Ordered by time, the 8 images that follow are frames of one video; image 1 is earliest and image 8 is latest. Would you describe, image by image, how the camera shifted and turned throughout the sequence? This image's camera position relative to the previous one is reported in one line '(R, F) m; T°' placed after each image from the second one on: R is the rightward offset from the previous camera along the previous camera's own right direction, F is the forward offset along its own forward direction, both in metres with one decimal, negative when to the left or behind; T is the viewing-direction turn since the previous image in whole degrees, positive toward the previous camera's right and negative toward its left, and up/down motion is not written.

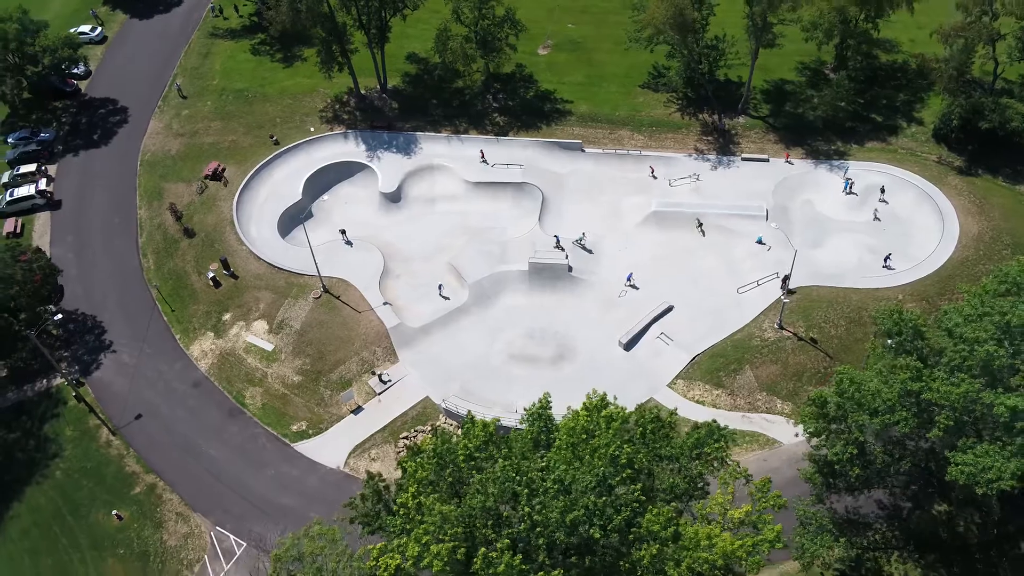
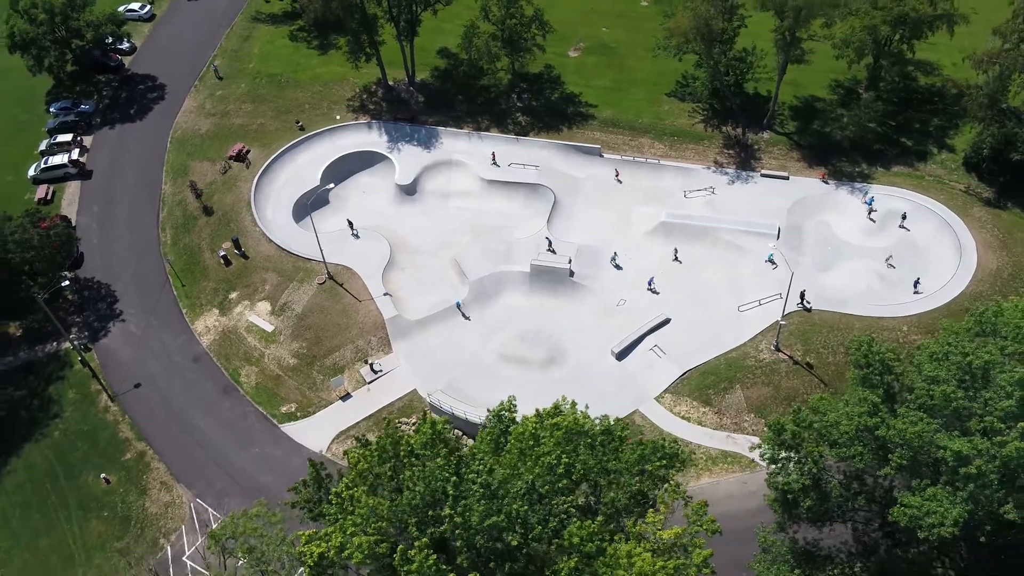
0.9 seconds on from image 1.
(+3.3, +0.1) m; -4°
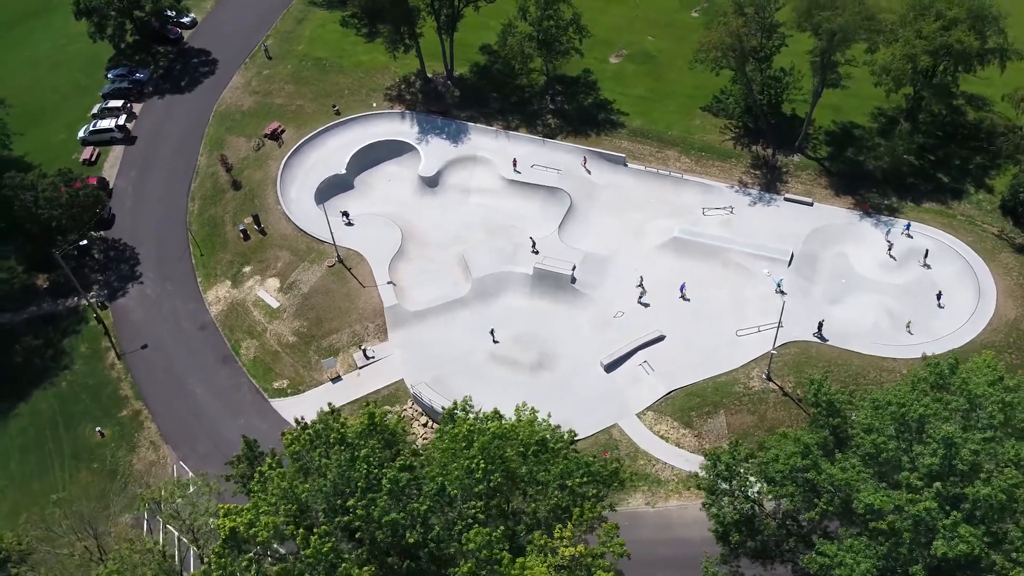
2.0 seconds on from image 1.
(+4.2, +0.1) m; -5°
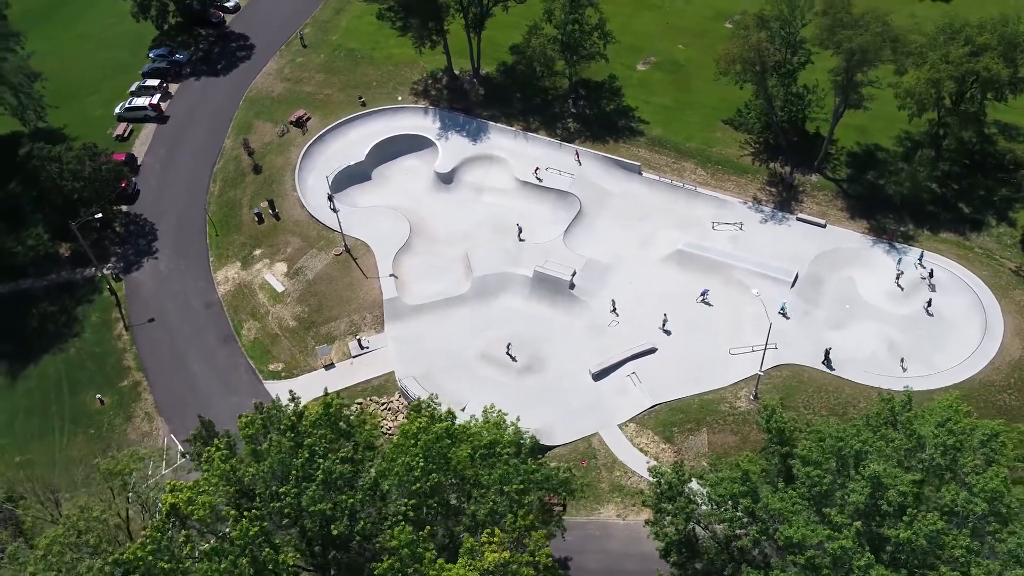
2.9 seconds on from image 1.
(+3.2, 0.0) m; -4°
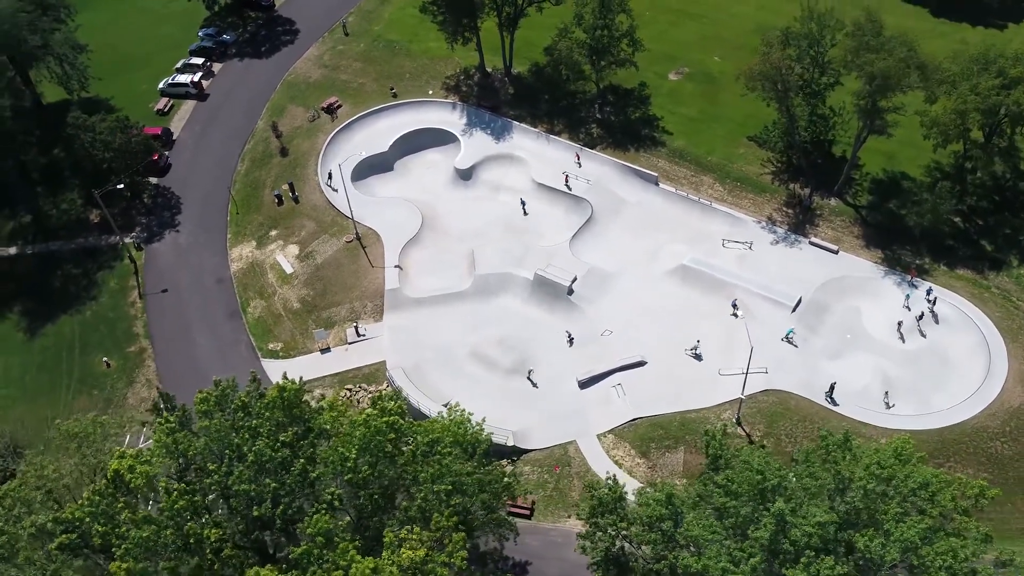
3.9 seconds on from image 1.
(+3.7, 0.0) m; -4°
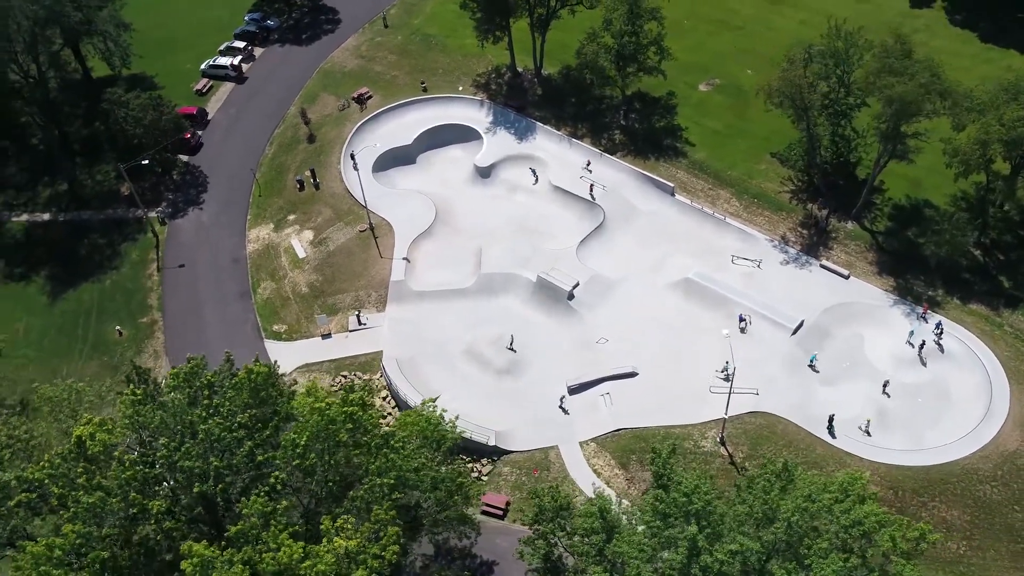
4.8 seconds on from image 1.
(+3.2, 0.0) m; -4°
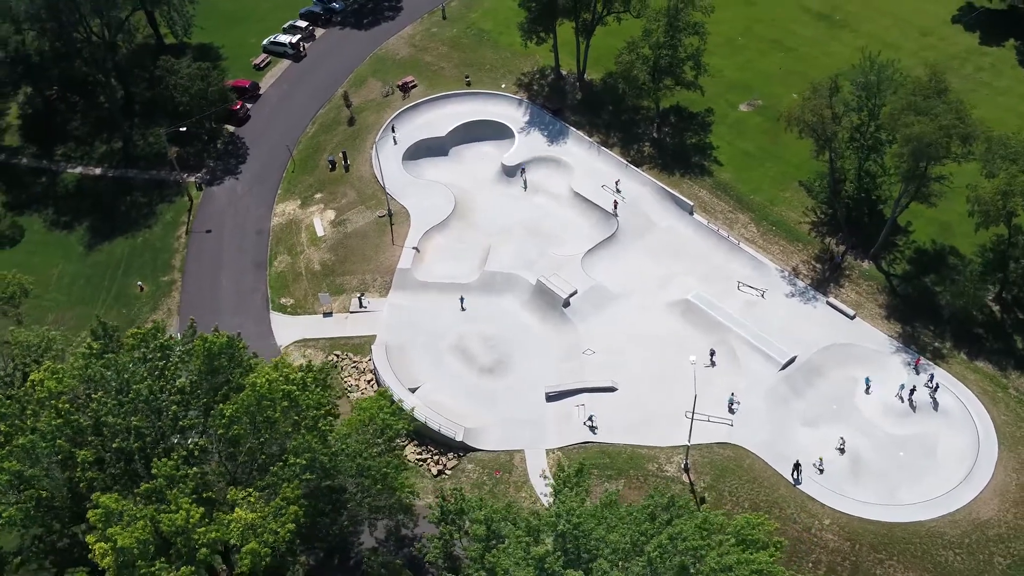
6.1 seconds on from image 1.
(+5.1, 0.0) m; -6°
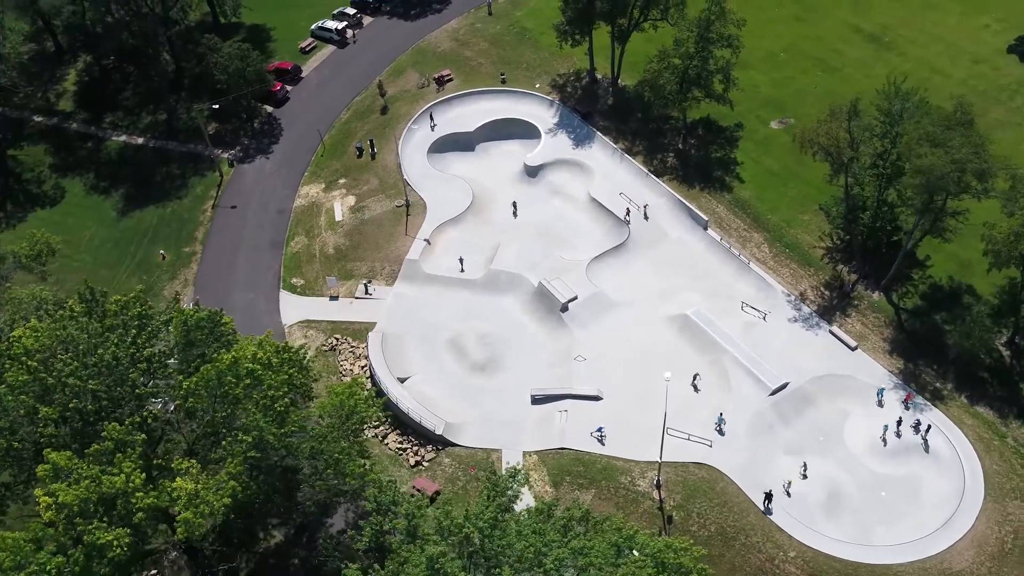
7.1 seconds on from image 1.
(+3.7, 0.0) m; -5°
